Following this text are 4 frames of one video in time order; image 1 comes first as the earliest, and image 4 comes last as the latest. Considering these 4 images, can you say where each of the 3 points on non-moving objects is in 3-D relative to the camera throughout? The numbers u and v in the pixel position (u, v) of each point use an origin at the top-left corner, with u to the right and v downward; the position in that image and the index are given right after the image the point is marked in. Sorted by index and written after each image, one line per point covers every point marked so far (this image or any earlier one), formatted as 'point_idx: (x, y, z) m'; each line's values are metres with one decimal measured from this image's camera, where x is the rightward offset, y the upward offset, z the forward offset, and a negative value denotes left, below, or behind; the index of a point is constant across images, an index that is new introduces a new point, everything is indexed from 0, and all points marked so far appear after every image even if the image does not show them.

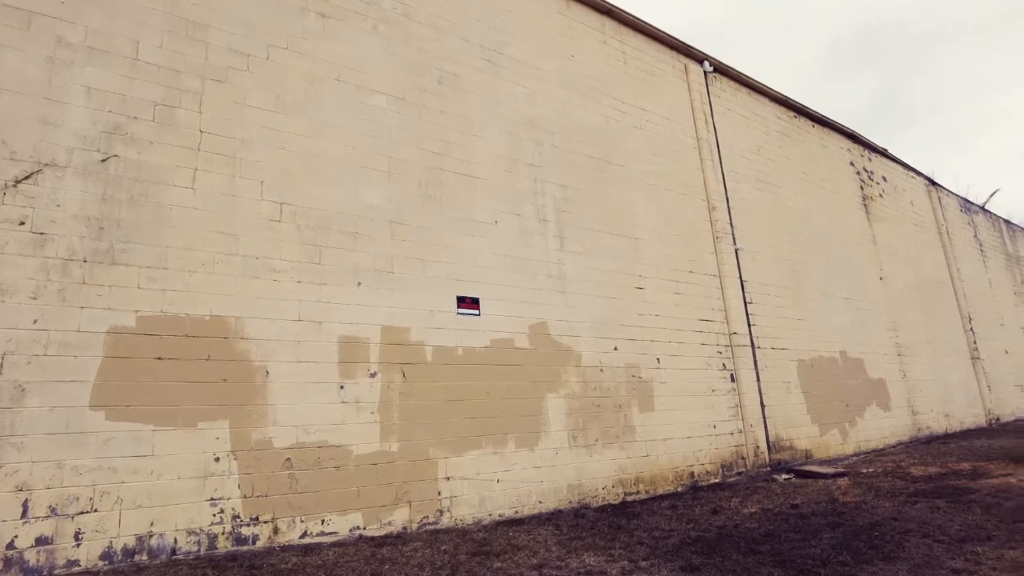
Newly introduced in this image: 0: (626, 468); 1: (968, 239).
0: (+1.2, -1.9, +6.9) m
1: (+12.1, +1.3, +17.8) m
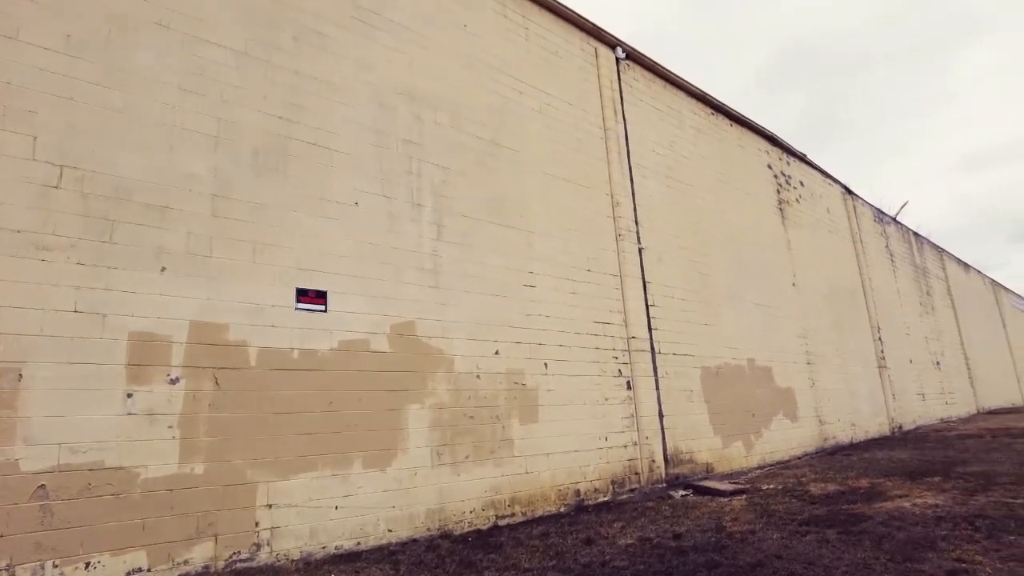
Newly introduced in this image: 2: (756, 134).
0: (-0.1, -1.9, +6.2) m
1: (+9.9, +1.1, +18.0) m
2: (+4.7, +3.0, +13.0) m
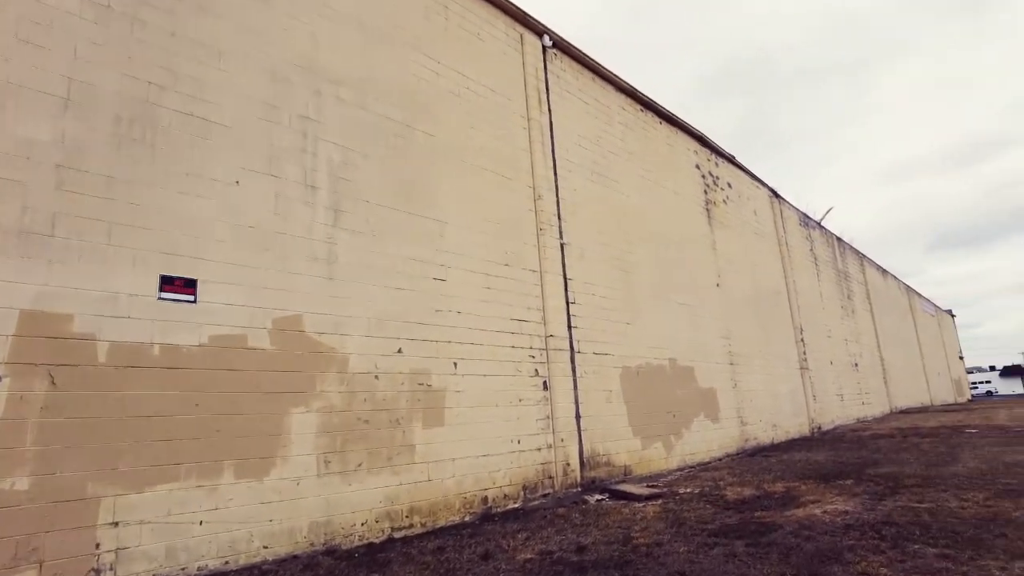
0: (-1.0, -1.8, +5.7) m
1: (+8.0, +1.0, +18.3) m
2: (+3.4, +3.0, +12.9) m
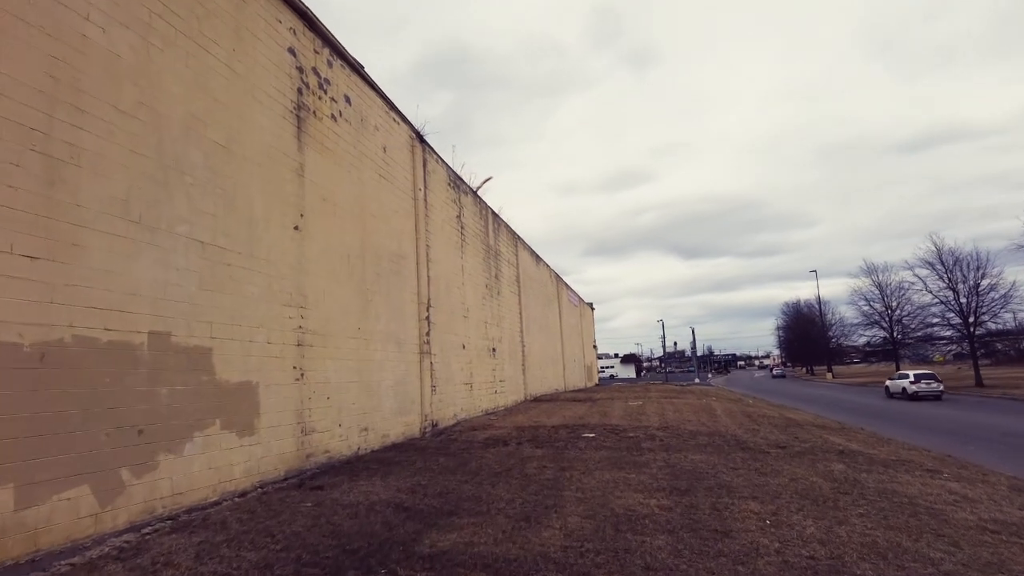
0: (-4.3, -1.0, +0.3) m
1: (-1.5, +1.7, +15.5) m
2: (-3.0, +3.8, +8.6) m
